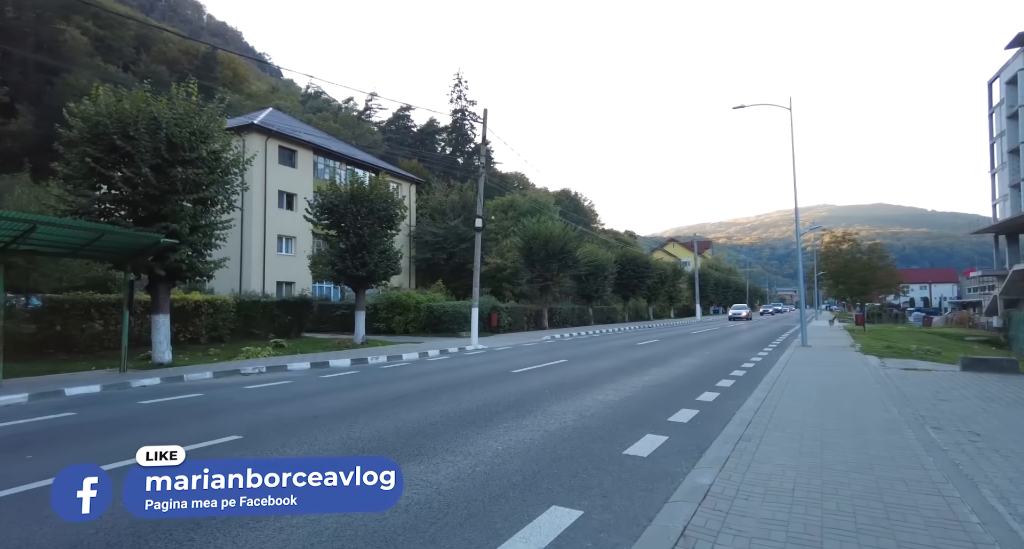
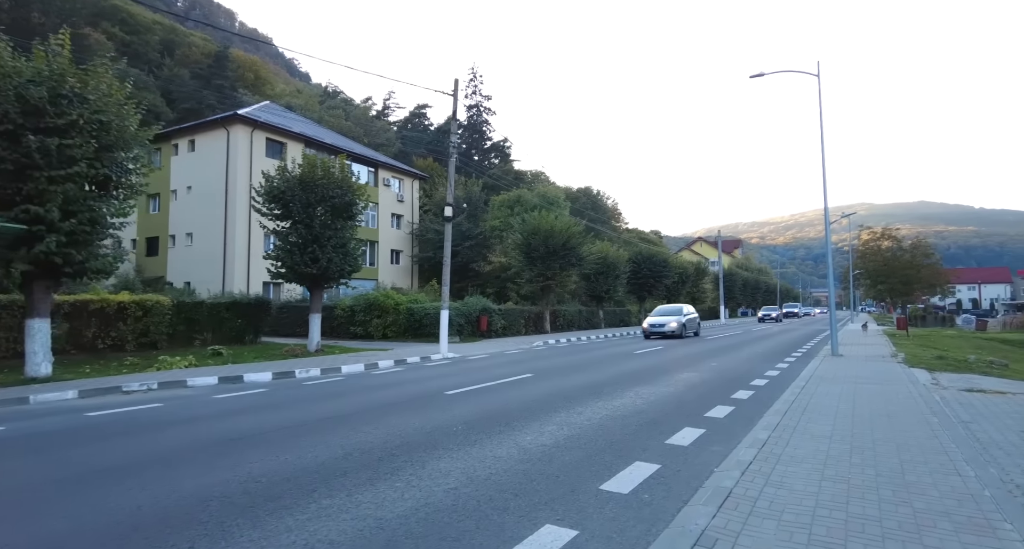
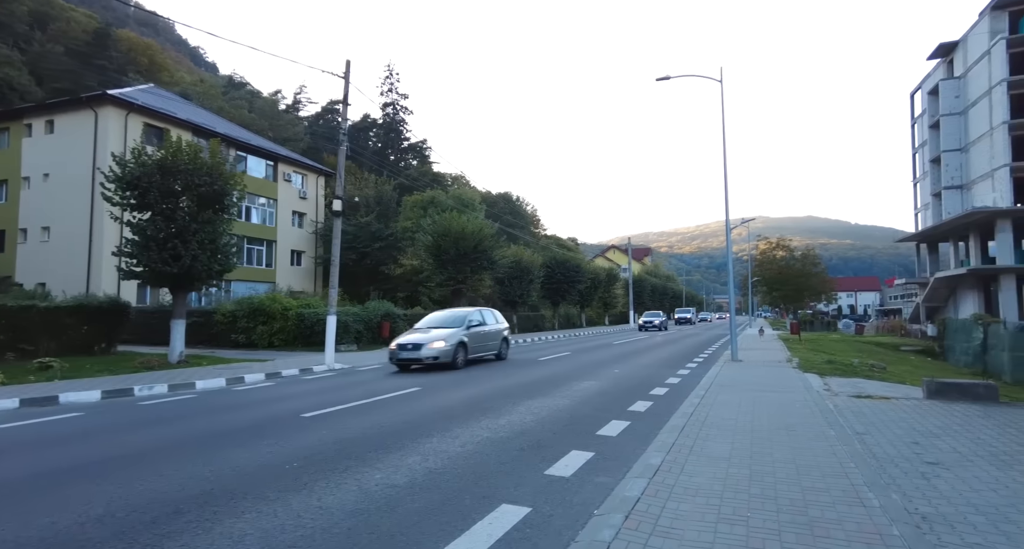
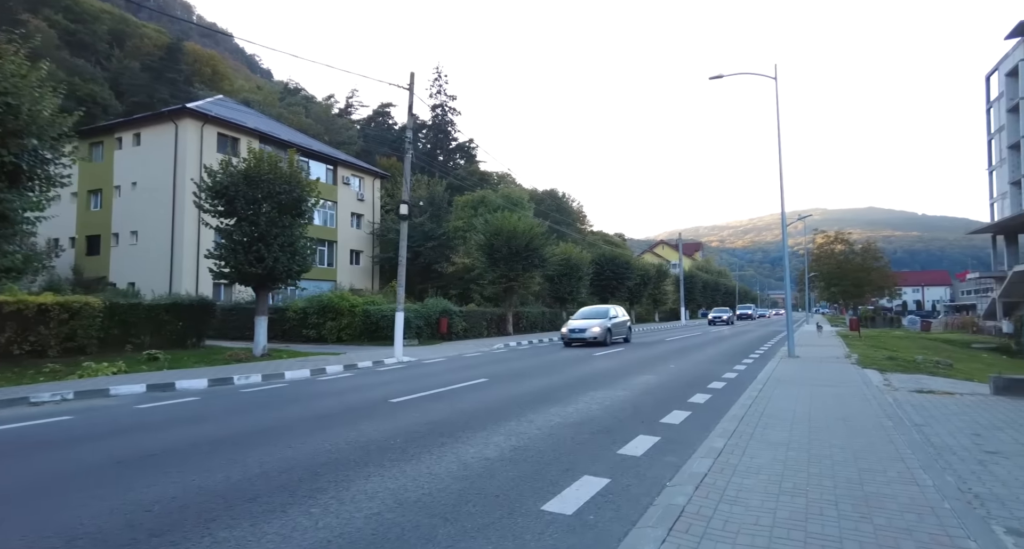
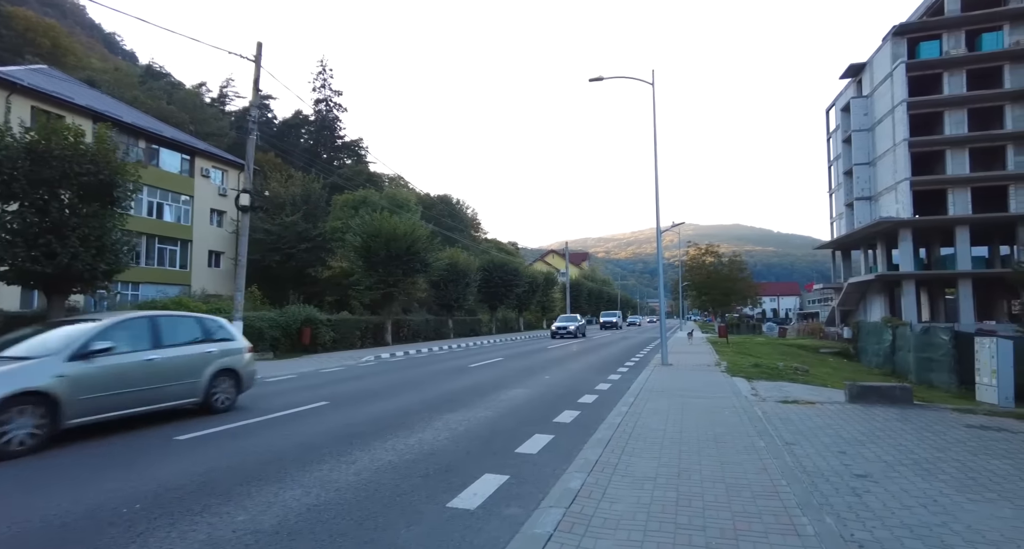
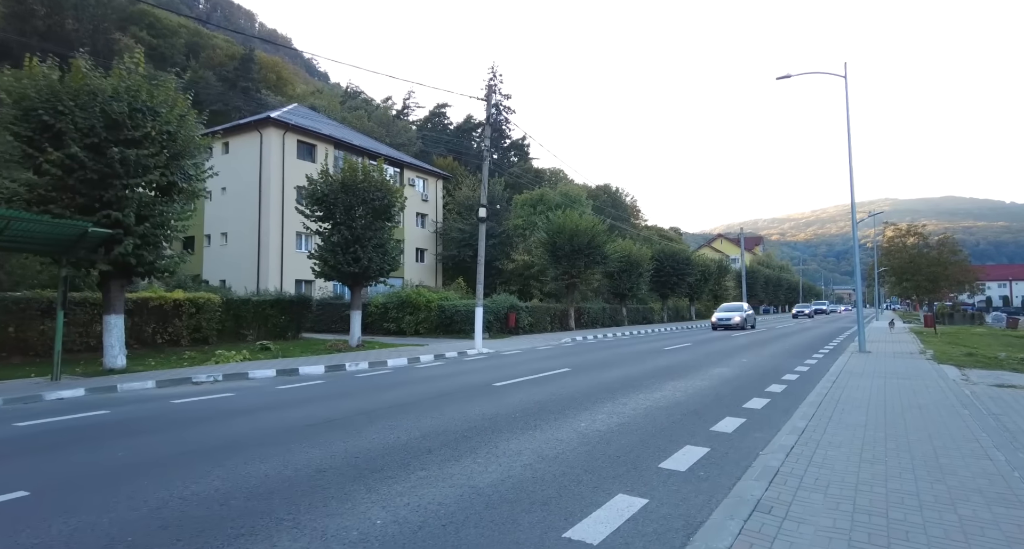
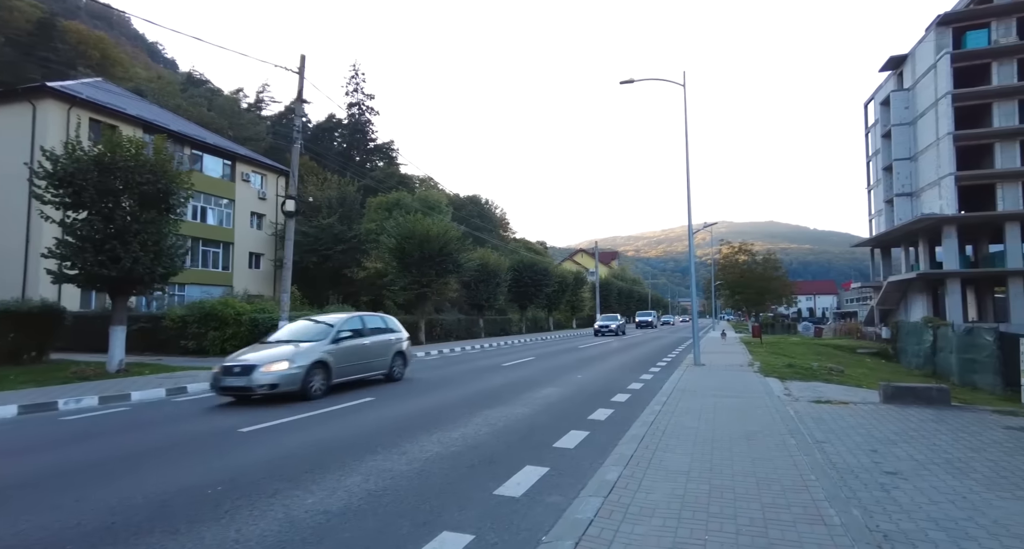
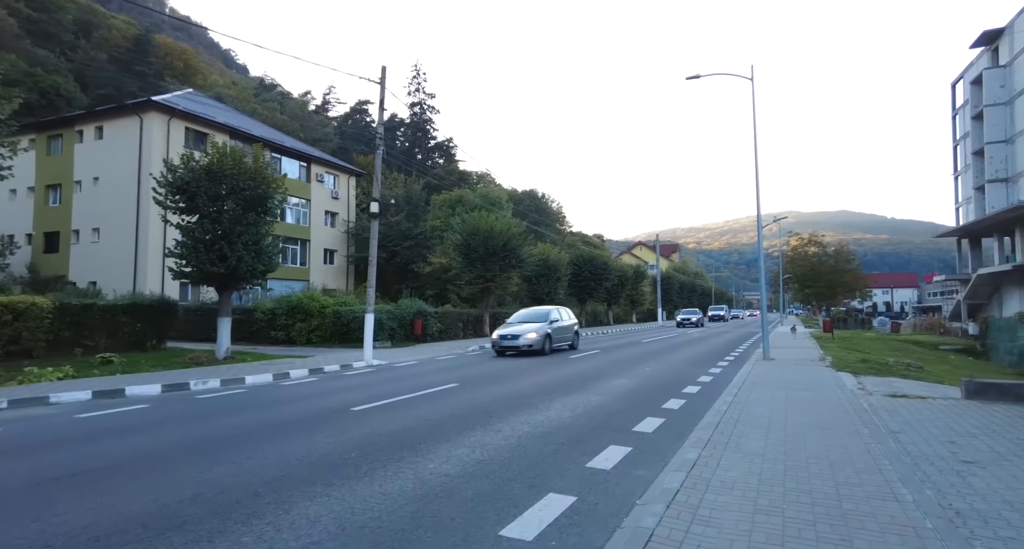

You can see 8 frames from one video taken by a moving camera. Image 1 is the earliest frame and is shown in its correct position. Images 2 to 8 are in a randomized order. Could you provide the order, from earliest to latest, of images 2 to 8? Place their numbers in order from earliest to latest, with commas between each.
6, 2, 4, 8, 3, 7, 5
